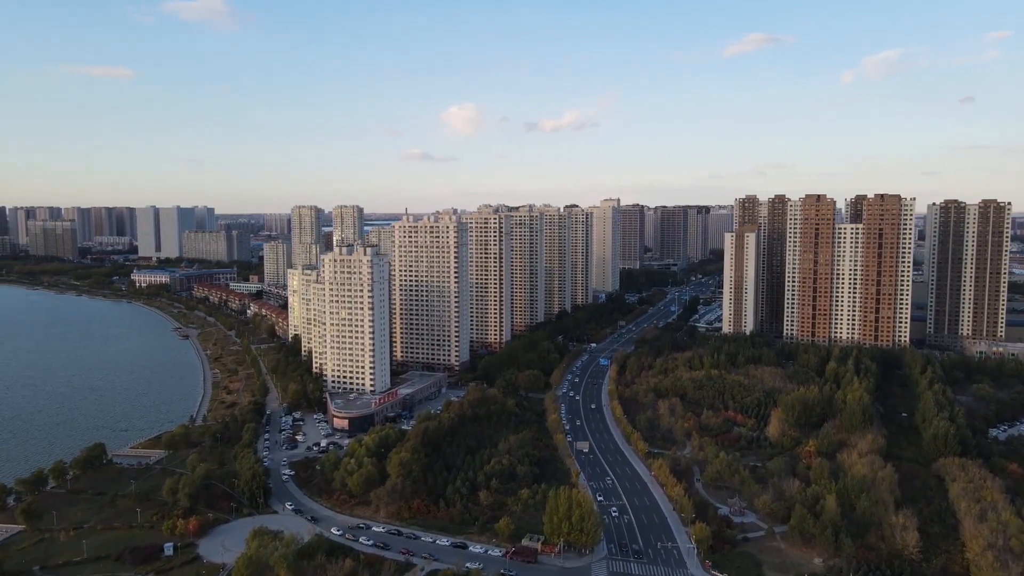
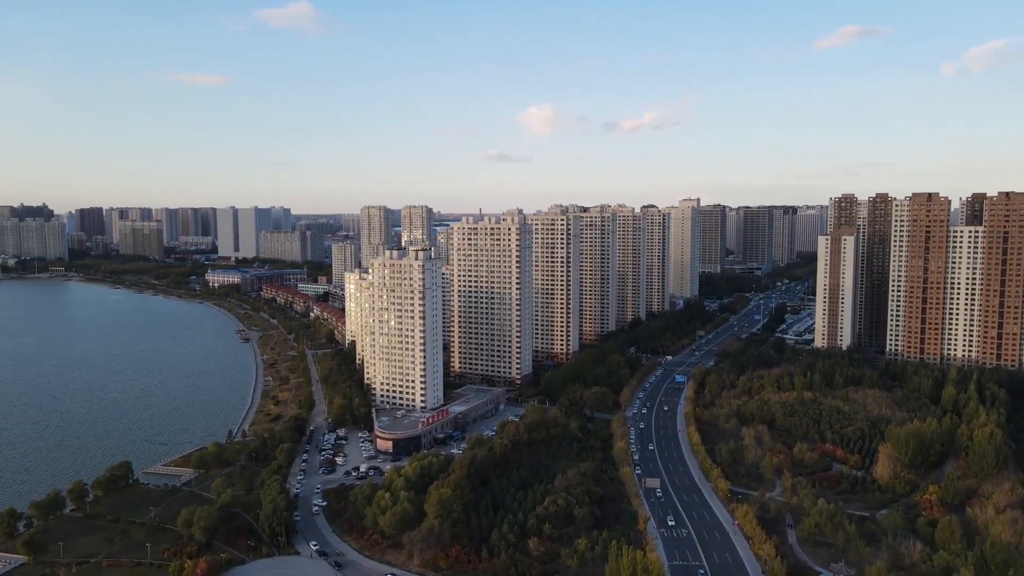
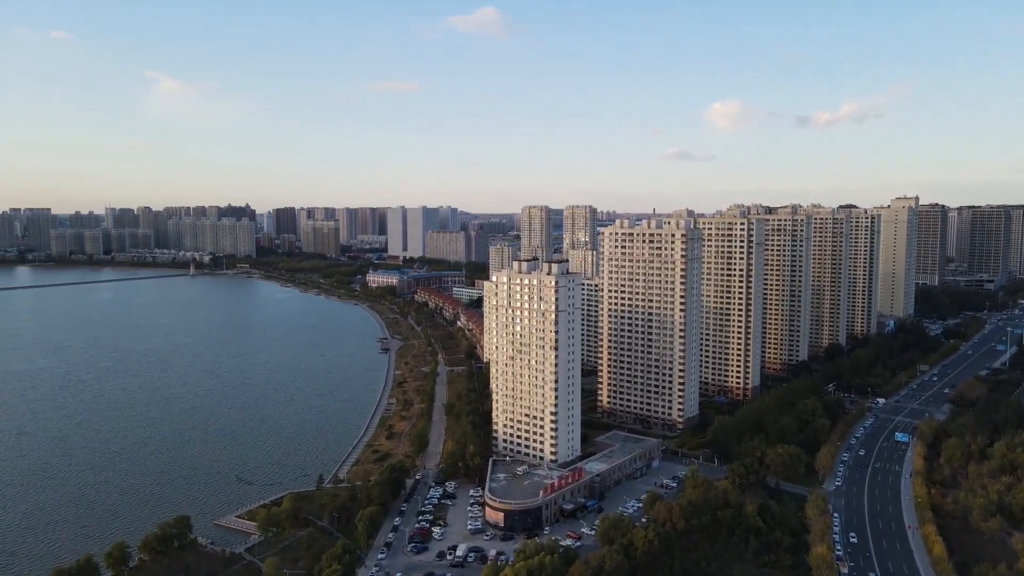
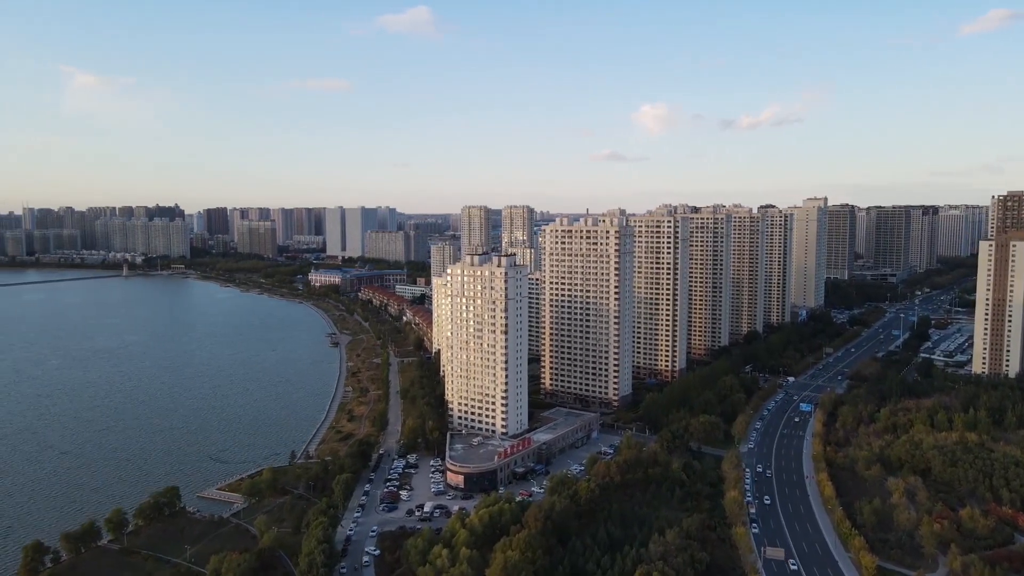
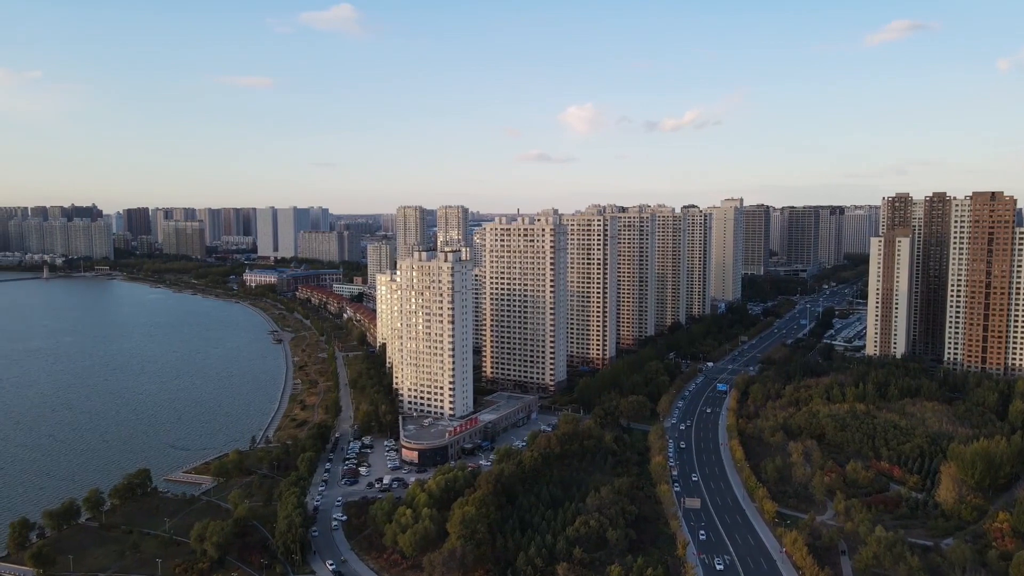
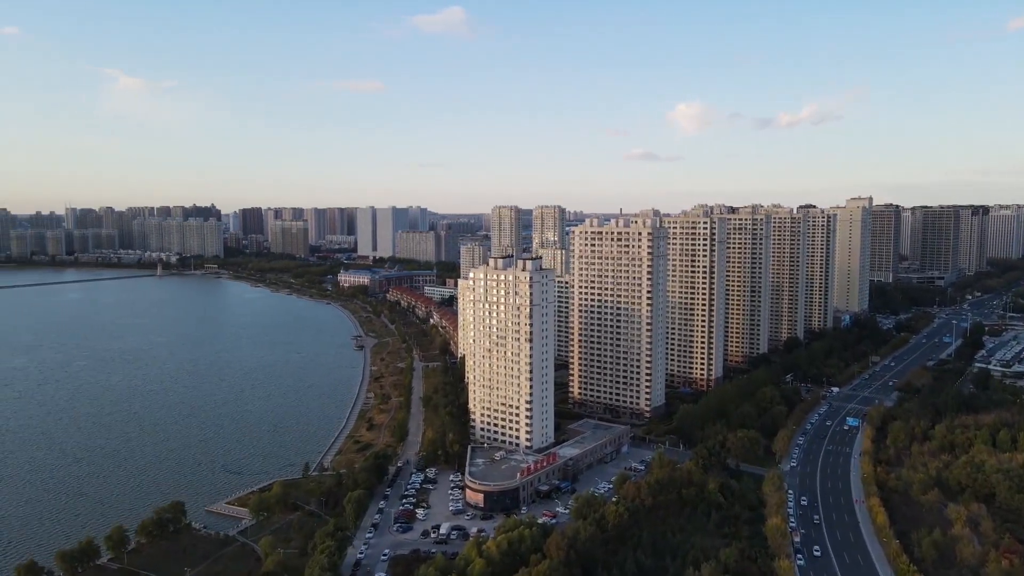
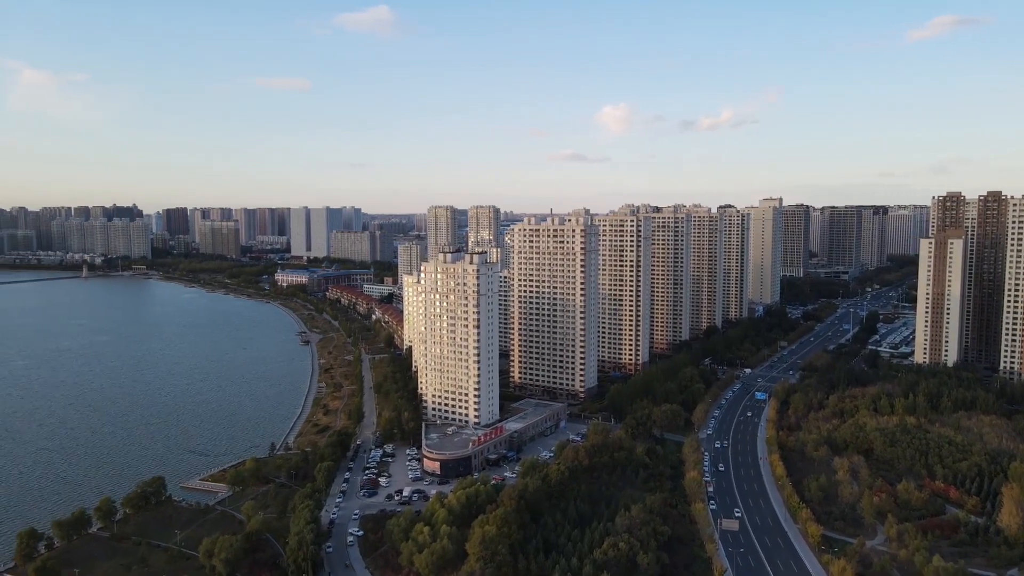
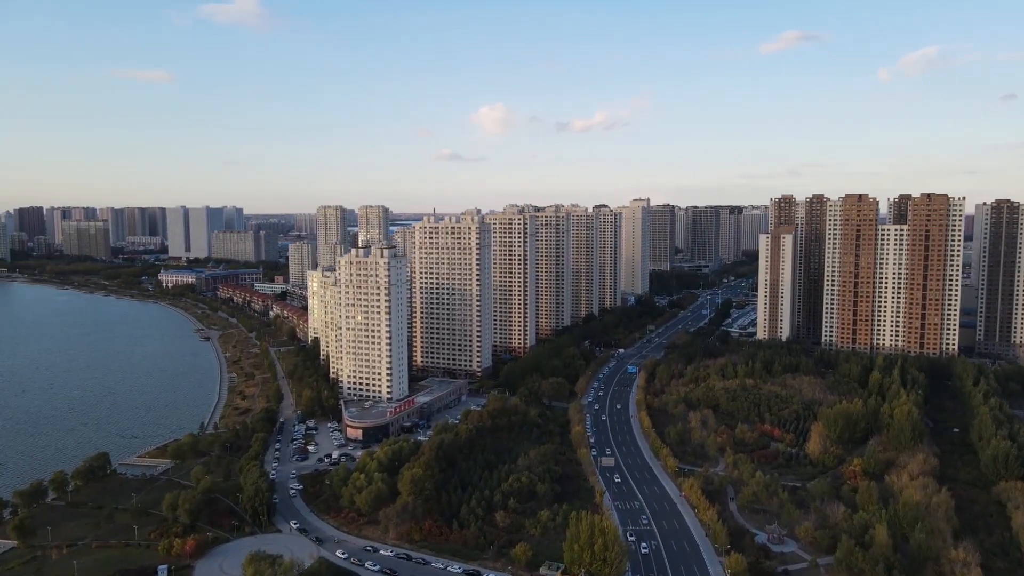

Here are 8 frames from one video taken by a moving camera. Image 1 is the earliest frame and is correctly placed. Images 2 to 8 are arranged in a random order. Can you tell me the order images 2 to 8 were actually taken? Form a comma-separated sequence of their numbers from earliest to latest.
8, 2, 5, 7, 4, 6, 3
